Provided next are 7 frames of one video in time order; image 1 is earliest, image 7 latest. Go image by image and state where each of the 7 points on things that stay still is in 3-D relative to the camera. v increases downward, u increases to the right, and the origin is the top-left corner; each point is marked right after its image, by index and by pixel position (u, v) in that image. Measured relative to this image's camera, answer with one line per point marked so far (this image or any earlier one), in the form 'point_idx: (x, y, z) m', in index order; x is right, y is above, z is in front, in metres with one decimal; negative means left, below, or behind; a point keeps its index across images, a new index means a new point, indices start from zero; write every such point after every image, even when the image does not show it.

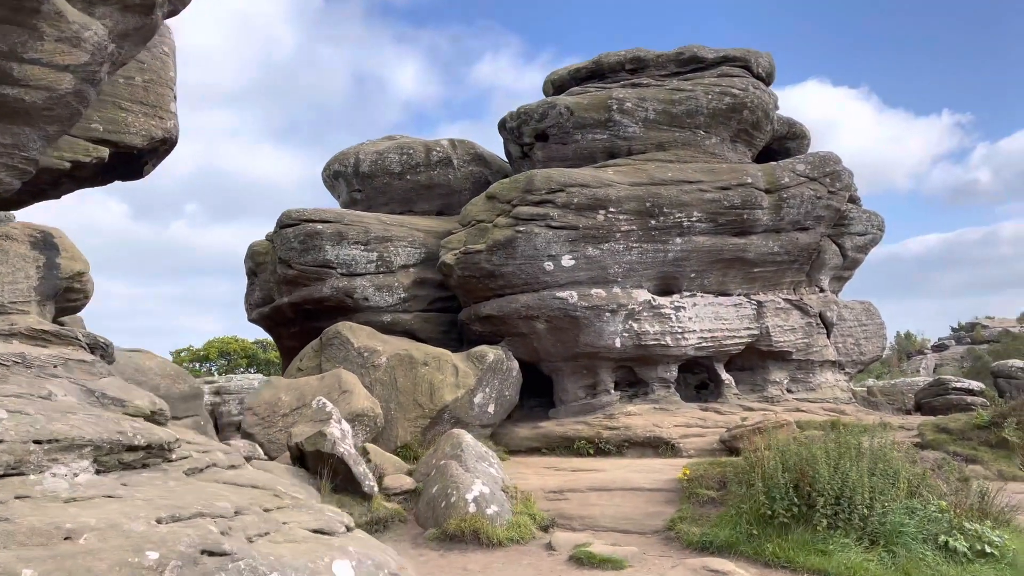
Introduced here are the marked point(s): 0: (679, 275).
0: (+3.2, +0.2, +15.6) m
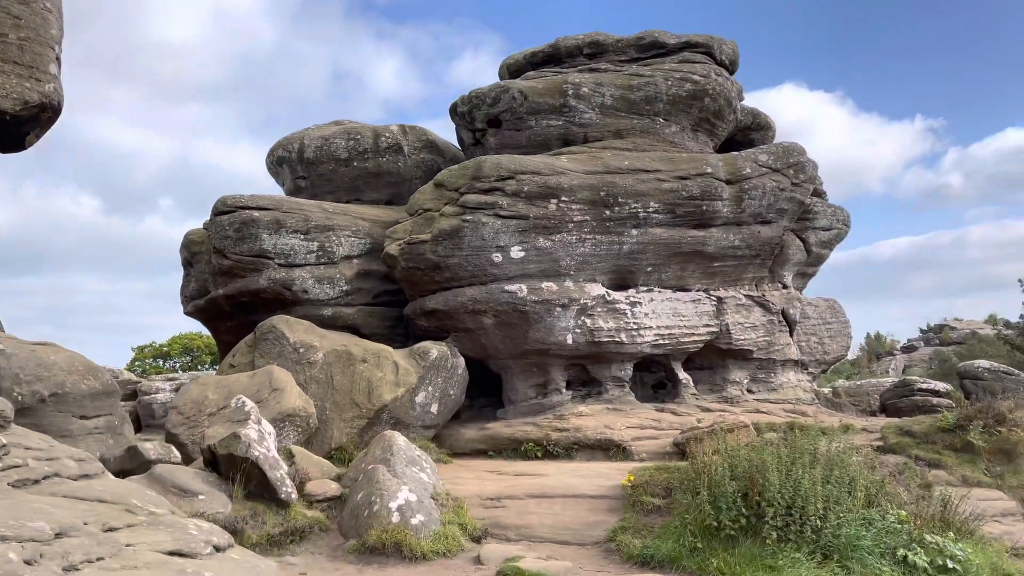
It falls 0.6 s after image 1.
0: (+2.3, +0.3, +14.9) m
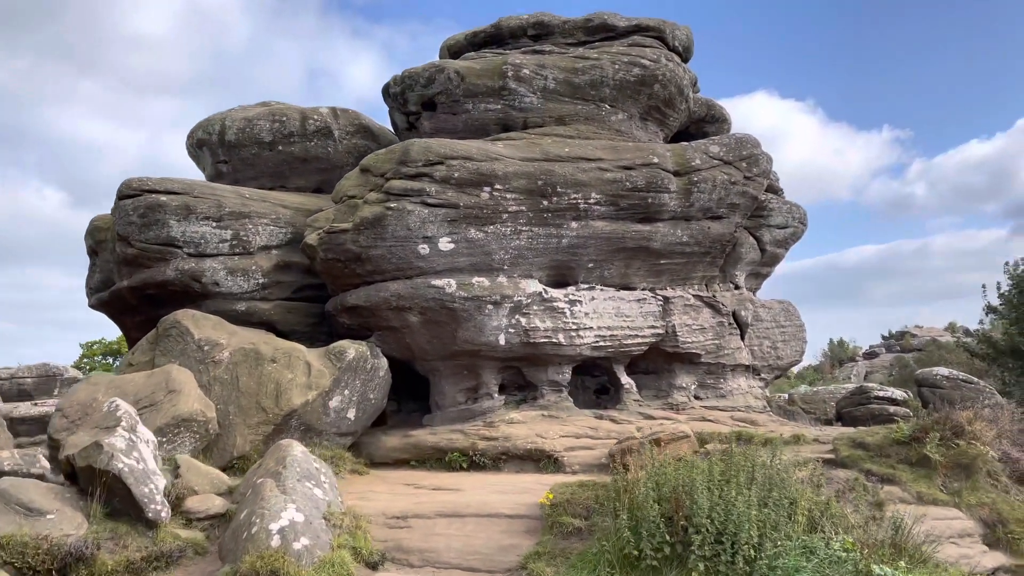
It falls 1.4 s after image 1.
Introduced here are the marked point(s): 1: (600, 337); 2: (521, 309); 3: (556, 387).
0: (+1.1, +0.4, +13.8) m
1: (+1.5, -0.8, +13.8) m
2: (+0.2, -0.3, +13.2) m
3: (+0.8, -1.7, +13.8) m
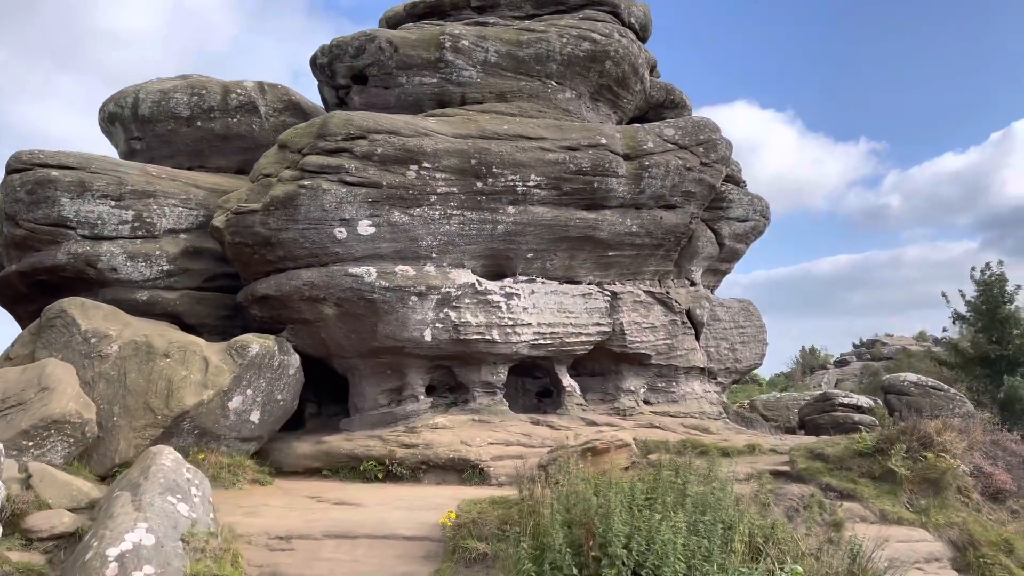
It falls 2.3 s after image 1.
0: (0.0, +0.5, +12.5) m
1: (+0.4, -0.7, +12.6) m
2: (-0.9, -0.2, +11.9) m
3: (-0.3, -1.6, +12.5) m
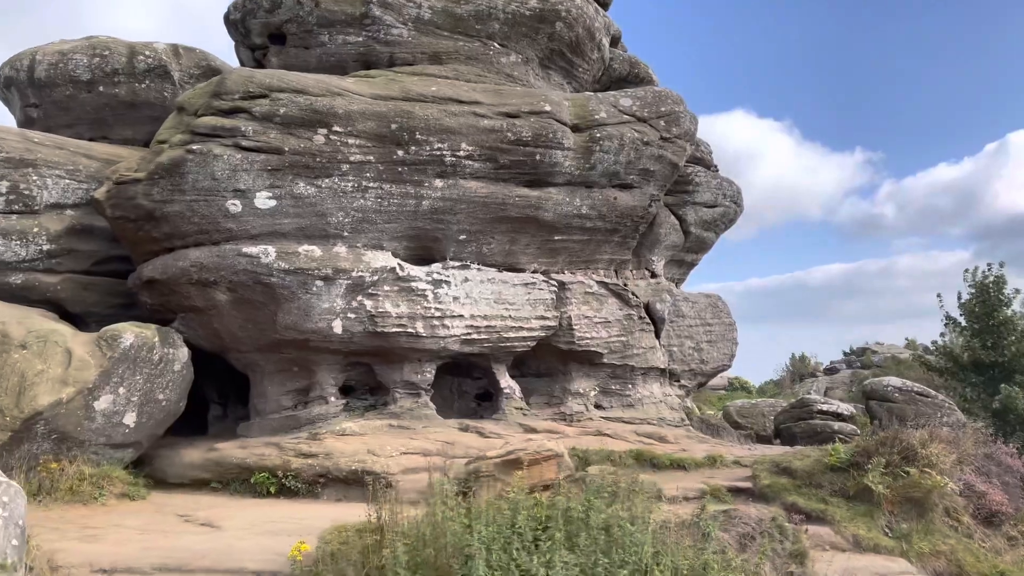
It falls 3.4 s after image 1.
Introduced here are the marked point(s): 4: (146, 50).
0: (-1.0, +0.7, +10.9) m
1: (-0.6, -0.5, +11.0) m
2: (-1.9, 0.0, +10.2) m
3: (-1.3, -1.4, +10.9) m
4: (-6.1, +4.0, +13.5) m
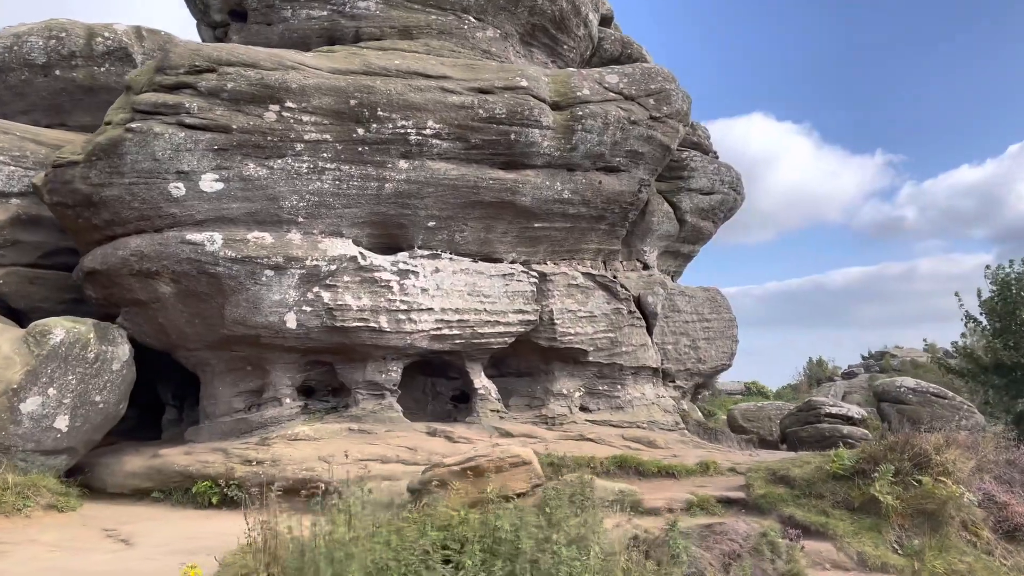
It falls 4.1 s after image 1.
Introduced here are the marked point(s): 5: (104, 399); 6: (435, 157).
0: (-1.3, +0.8, +10.0) m
1: (-0.9, -0.4, +10.1) m
2: (-2.2, +0.1, +9.4) m
3: (-1.7, -1.3, +10.0) m
4: (-6.4, +4.0, +12.7) m
5: (-4.6, -1.2, +9.3) m
6: (-0.9, +1.6, +9.9) m
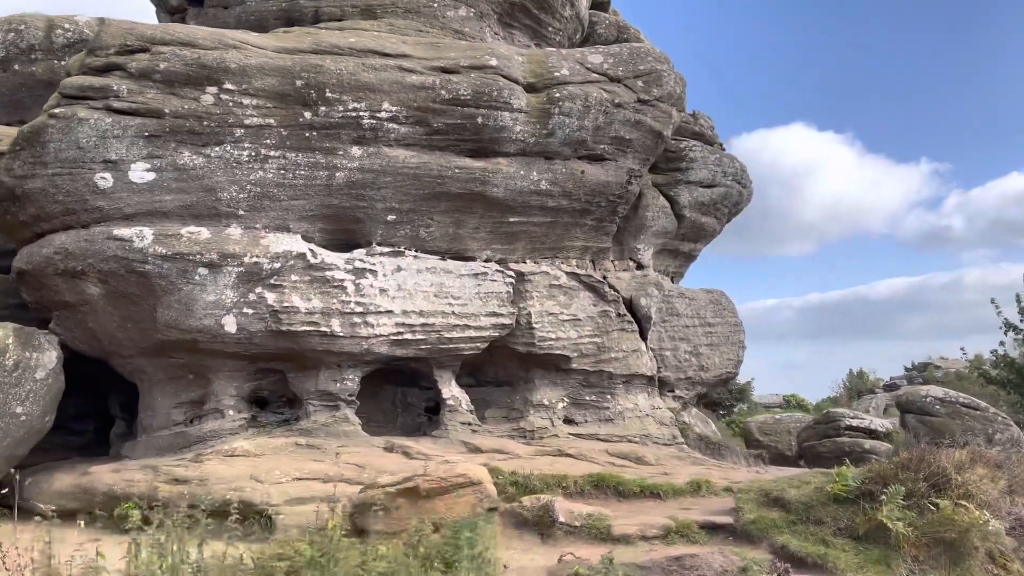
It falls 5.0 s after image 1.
0: (-1.7, +0.8, +9.1) m
1: (-1.2, -0.4, +9.1) m
2: (-2.6, +0.1, +8.5) m
3: (-2.0, -1.3, +9.1) m
4: (-6.7, +4.0, +12.1) m
5: (-5.0, -1.3, +8.5) m
6: (-1.3, +1.6, +9.0) m
